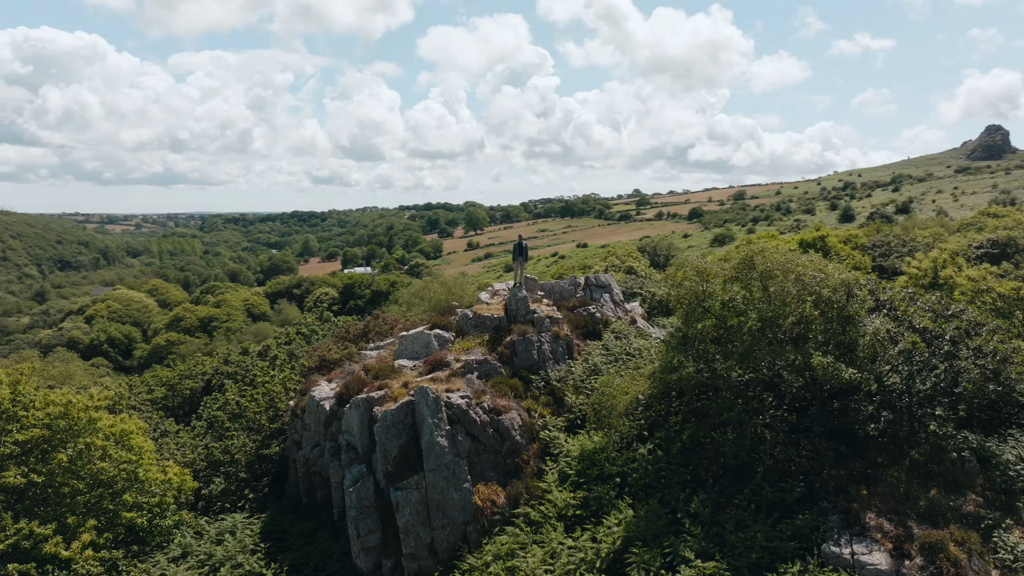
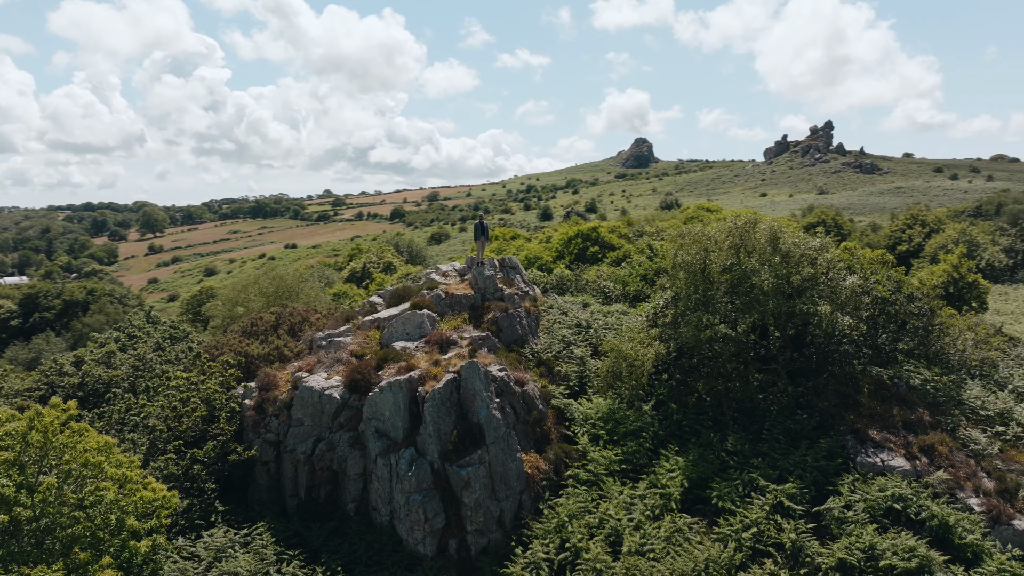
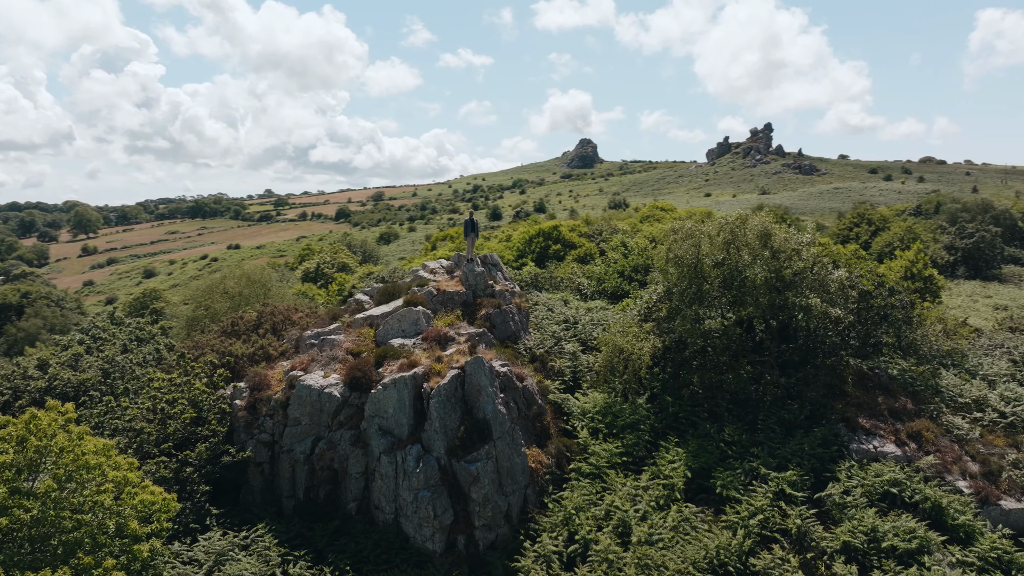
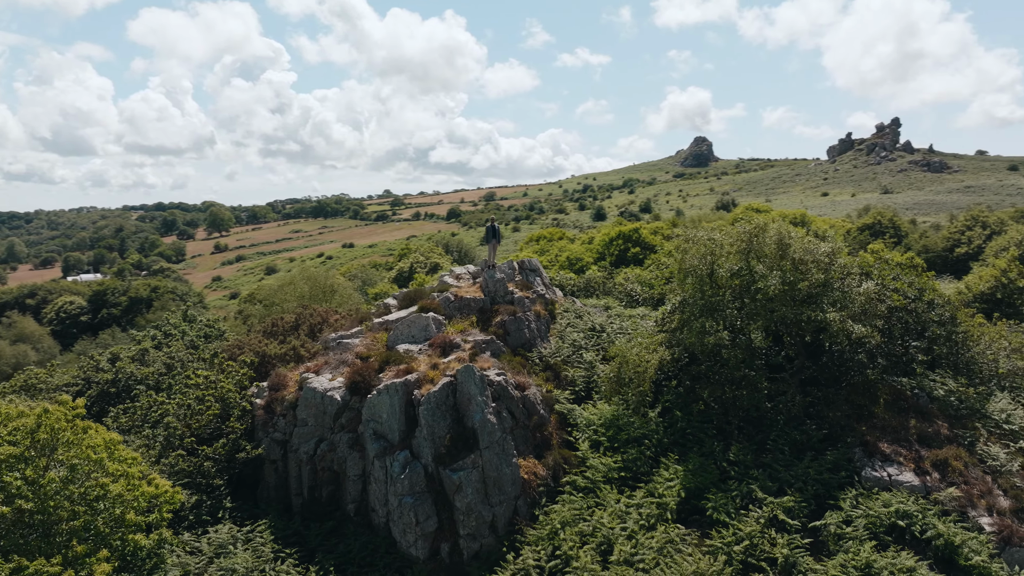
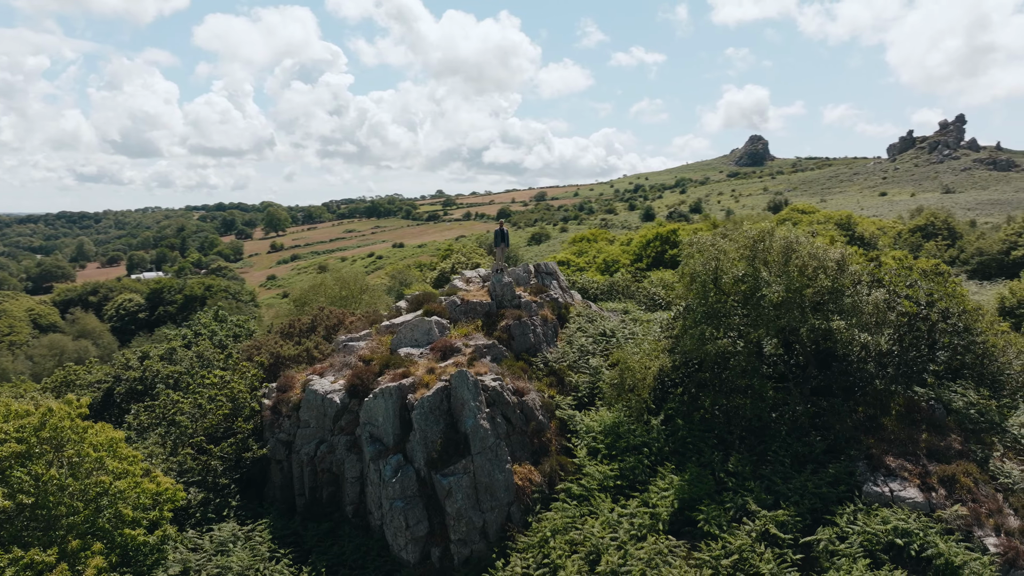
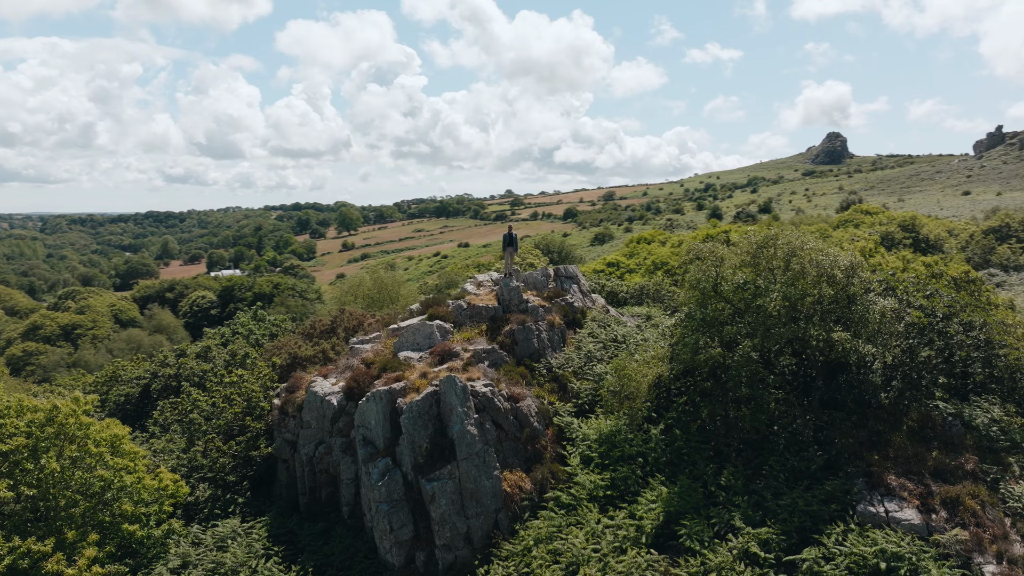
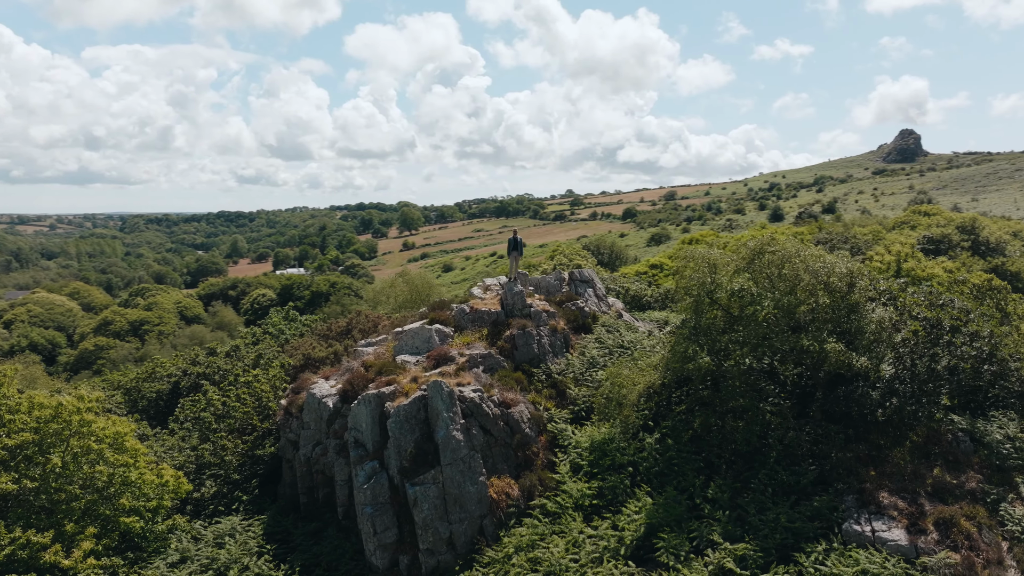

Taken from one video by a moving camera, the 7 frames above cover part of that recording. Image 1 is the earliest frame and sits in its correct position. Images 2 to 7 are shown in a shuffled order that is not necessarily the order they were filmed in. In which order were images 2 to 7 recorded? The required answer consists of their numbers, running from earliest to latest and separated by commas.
7, 6, 5, 4, 2, 3
